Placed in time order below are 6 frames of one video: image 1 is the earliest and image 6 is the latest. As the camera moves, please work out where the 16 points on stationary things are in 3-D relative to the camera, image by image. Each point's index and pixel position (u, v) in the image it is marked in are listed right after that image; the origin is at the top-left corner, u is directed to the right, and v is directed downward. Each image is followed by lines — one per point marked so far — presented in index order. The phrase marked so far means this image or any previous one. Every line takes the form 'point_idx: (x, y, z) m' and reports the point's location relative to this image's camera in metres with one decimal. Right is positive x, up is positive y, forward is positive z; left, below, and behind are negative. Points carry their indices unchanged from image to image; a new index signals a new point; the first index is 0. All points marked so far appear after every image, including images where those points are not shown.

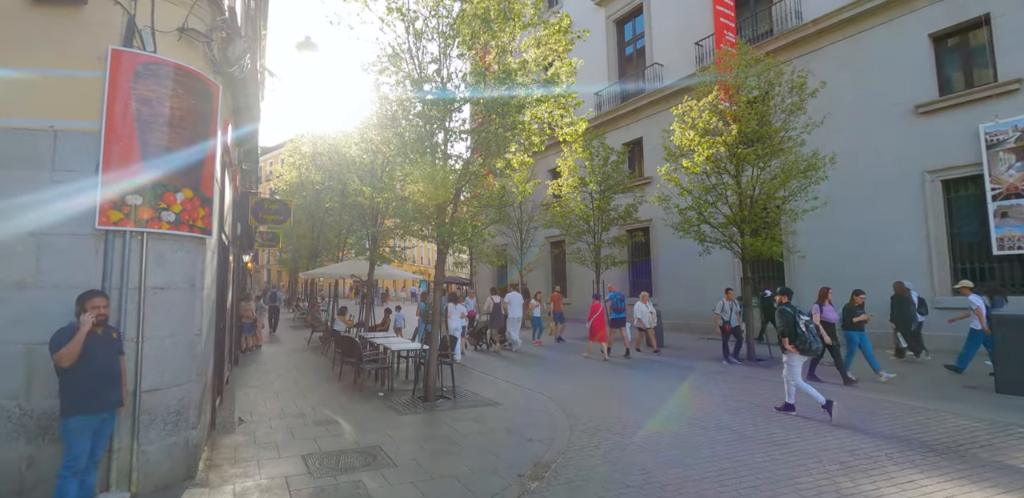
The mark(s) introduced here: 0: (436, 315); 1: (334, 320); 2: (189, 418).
0: (-1.3, -1.2, +8.2) m
1: (-4.7, -1.9, +12.6) m
2: (-3.0, -1.6, +4.4) m
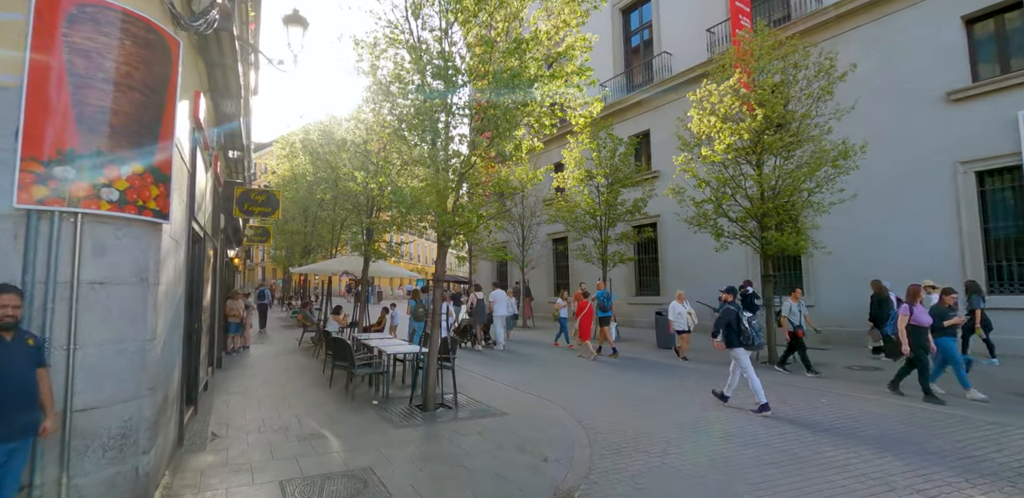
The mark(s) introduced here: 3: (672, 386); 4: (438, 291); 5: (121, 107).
0: (-1.2, -1.0, +7.4) m
1: (-4.7, -1.8, +11.8) m
2: (-2.9, -1.5, +3.6) m
3: (+3.0, -2.6, +8.8) m
4: (-1.2, -0.7, +7.4) m
5: (-3.0, +1.1, +3.6) m
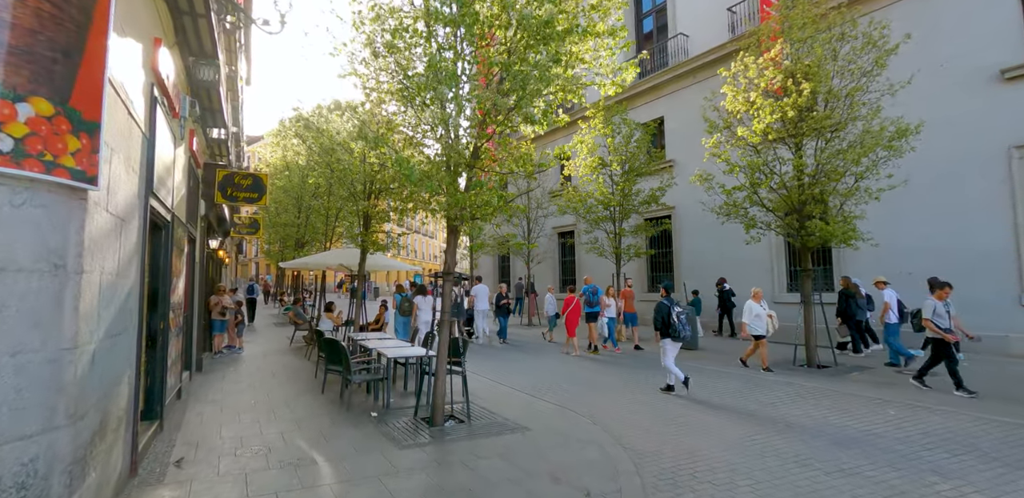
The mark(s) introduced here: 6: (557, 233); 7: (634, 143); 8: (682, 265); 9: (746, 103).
0: (-0.9, -0.9, +6.4) m
1: (-4.4, -1.6, +10.8) m
2: (-2.6, -1.3, +2.6) m
3: (+3.3, -2.4, +7.8) m
4: (-0.9, -0.5, +6.4) m
5: (-2.6, +1.2, +2.5) m
6: (+1.9, +0.7, +19.9) m
7: (+3.7, +3.2, +14.1) m
8: (+5.7, -0.5, +15.8) m
9: (+4.6, +2.9, +9.3) m
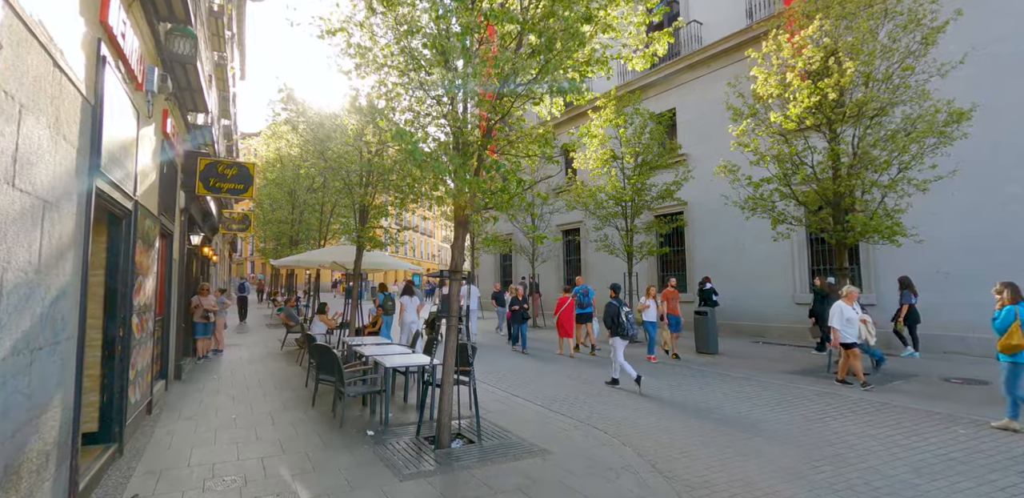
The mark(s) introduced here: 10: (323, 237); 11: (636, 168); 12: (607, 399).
0: (-0.7, -0.8, +5.6) m
1: (-4.2, -1.5, +10.0) m
2: (-2.4, -1.3, +1.8) m
3: (+3.5, -2.3, +7.1) m
4: (-0.7, -0.5, +5.6) m
5: (-2.4, +1.3, +1.7) m
6: (+2.0, +0.7, +19.1) m
7: (+3.8, +3.2, +13.3) m
8: (+5.9, -0.5, +15.1) m
9: (+4.8, +2.9, +8.5) m
10: (-6.8, +0.4, +16.9) m
11: (+3.5, +2.3, +13.3) m
12: (+1.5, -2.4, +7.4) m
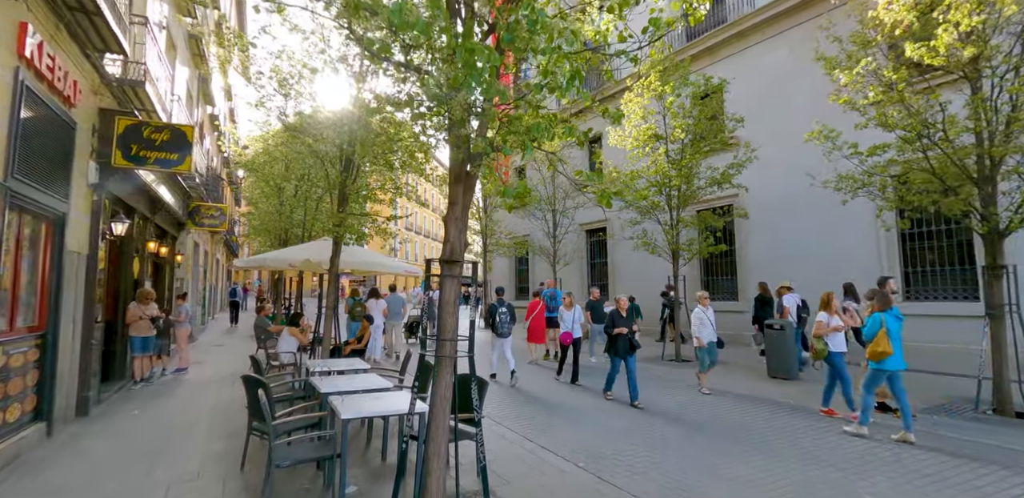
0: (-0.5, -0.6, +3.3) m
1: (-3.9, -1.4, +7.8) m
2: (-2.2, -1.0, -0.5) m
3: (+3.7, -2.2, +4.6) m
4: (-0.4, -0.3, +3.3) m
5: (-2.3, +1.5, -0.5) m
6: (+2.6, +0.7, +16.8) m
7: (+4.3, +3.3, +11.0) m
8: (+6.4, -0.5, +12.6) m
9: (+5.2, +3.1, +6.1) m
10: (-6.2, +0.4, +14.8) m
11: (+3.9, +2.3, +10.9) m
12: (+1.8, -2.2, +5.1) m
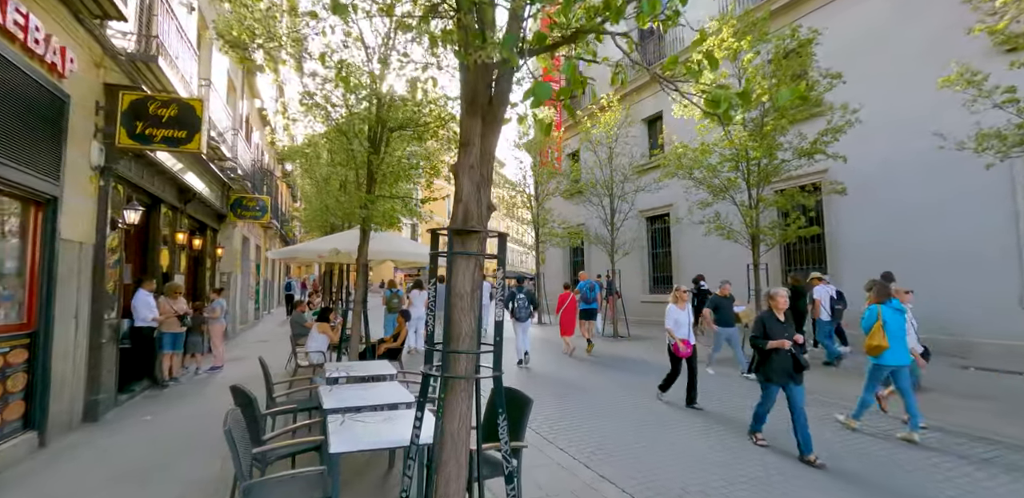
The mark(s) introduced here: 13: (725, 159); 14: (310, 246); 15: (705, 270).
0: (-0.3, -0.5, +2.2) m
1: (-3.1, -1.2, +7.0) m
2: (-2.4, -1.0, -1.3) m
3: (+4.1, -2.0, +3.1) m
4: (-0.2, -0.1, +2.2) m
5: (-2.5, +1.6, -1.4) m
6: (+4.3, +1.1, +15.3) m
7: (+5.3, +3.6, +9.3) m
8: (+7.6, -0.1, +10.7) m
9: (+5.6, +3.3, +4.4) m
10: (-4.7, +0.7, +14.3) m
11: (+4.9, +2.6, +9.3) m
12: (+2.2, -2.0, +3.7) m
13: (+4.2, +1.8, +9.3) m
14: (-3.3, +0.1, +7.8) m
15: (+5.4, -0.5, +13.1) m
